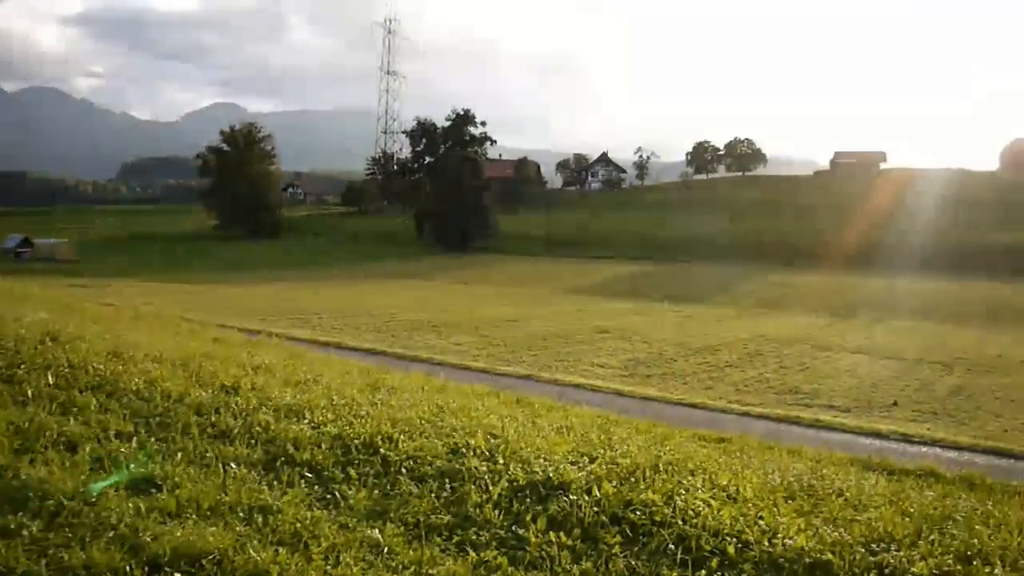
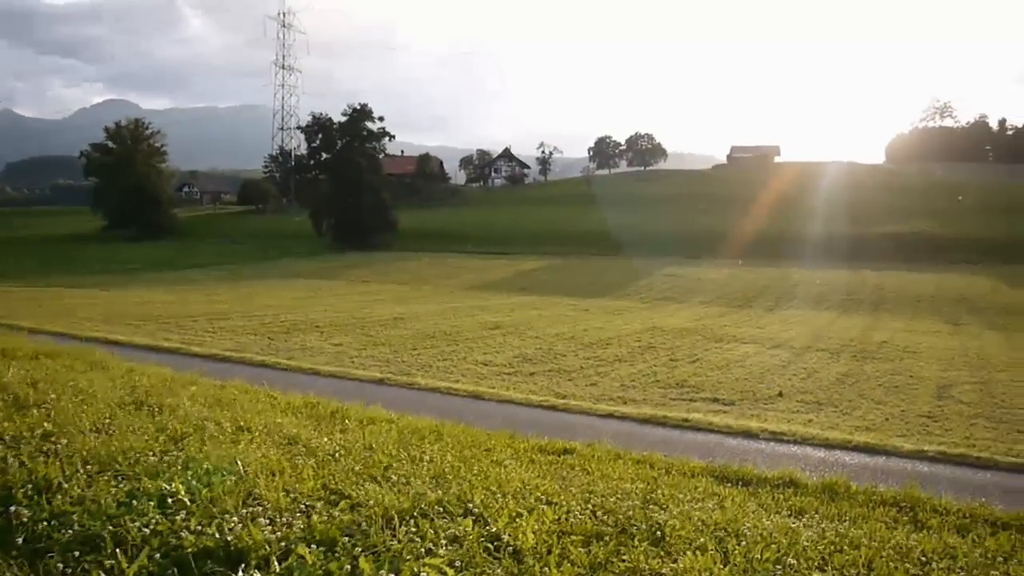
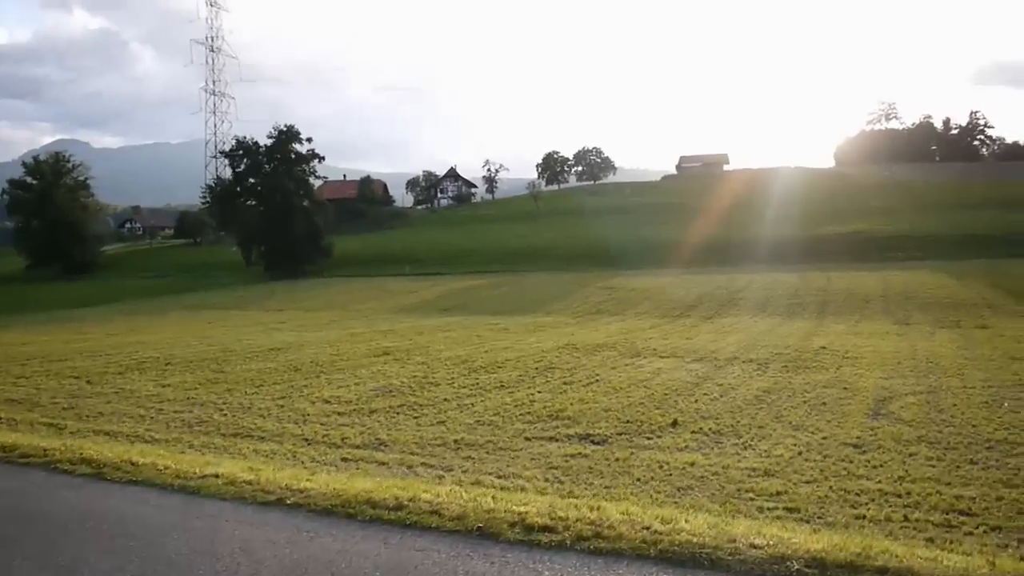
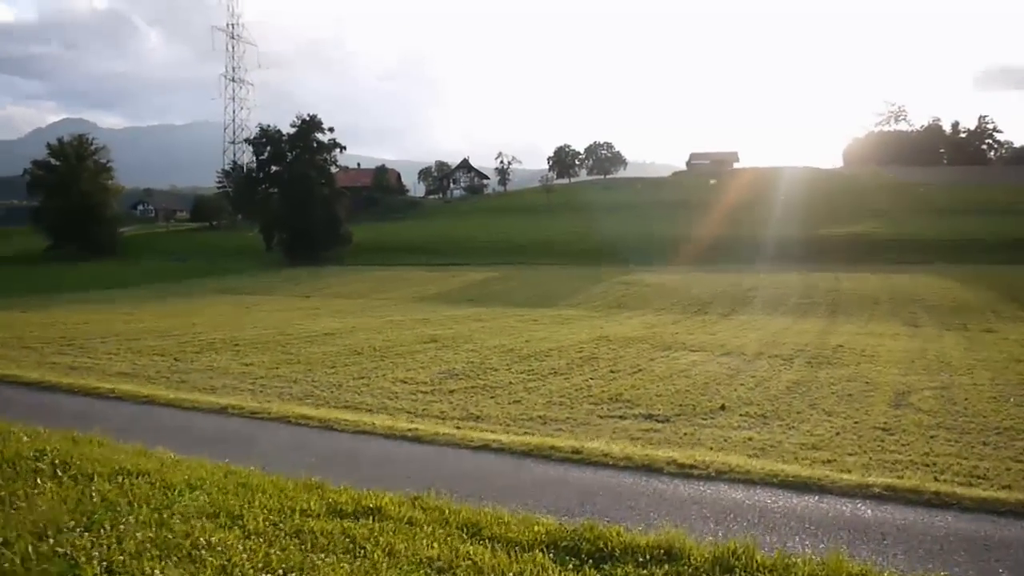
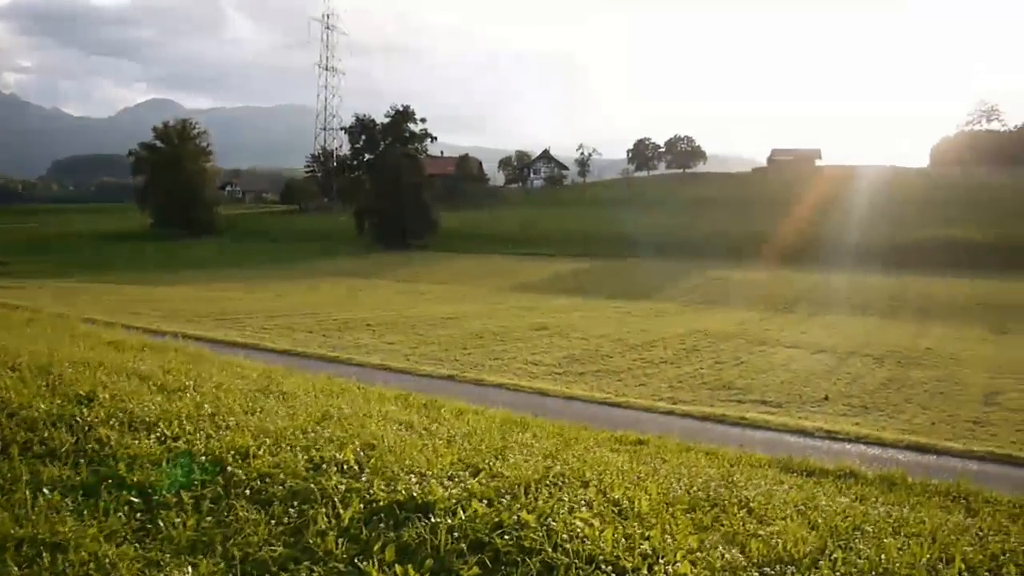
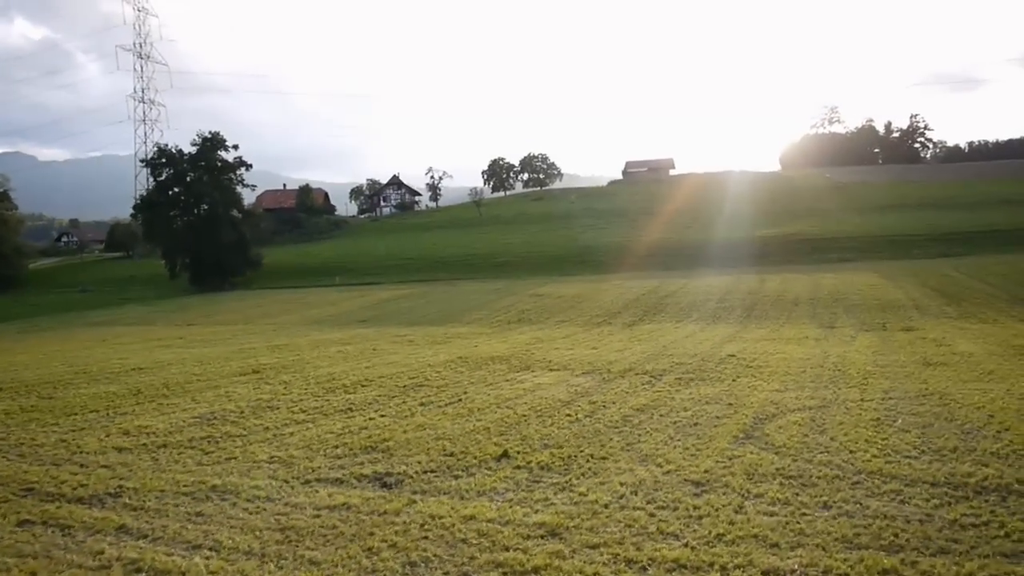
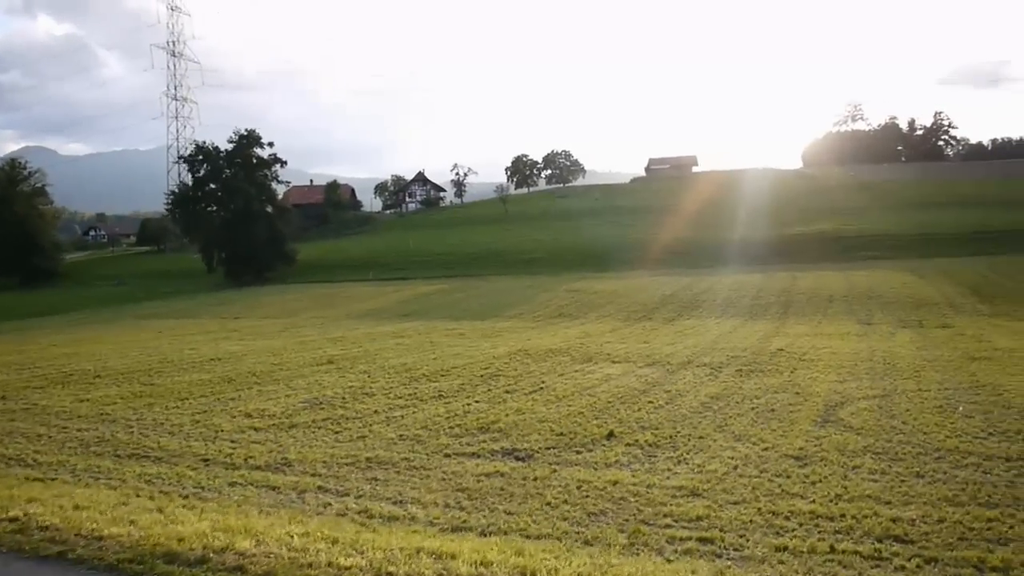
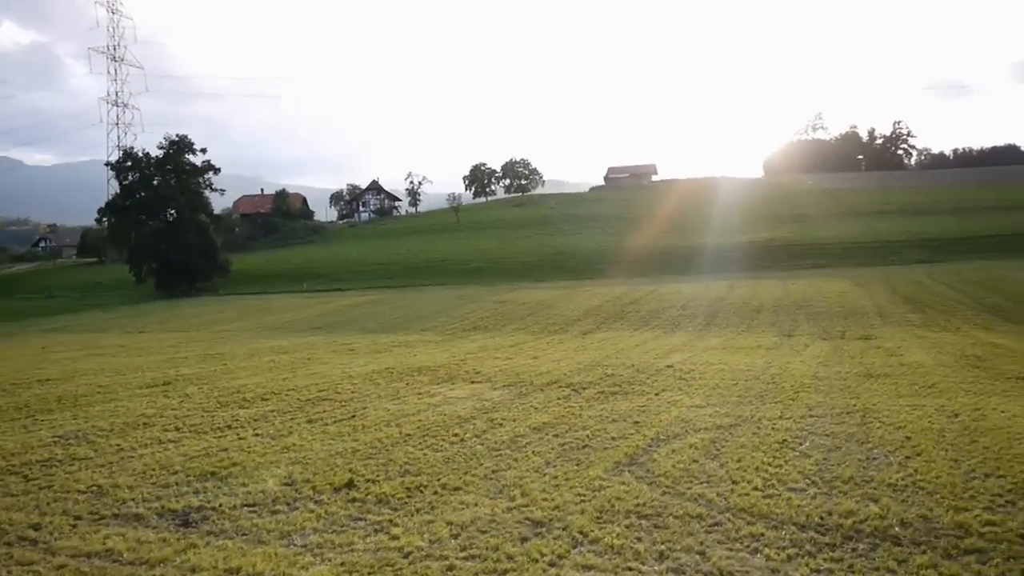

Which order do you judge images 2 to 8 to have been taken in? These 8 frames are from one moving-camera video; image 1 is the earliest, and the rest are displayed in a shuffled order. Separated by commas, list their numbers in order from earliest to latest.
5, 2, 4, 3, 7, 6, 8
